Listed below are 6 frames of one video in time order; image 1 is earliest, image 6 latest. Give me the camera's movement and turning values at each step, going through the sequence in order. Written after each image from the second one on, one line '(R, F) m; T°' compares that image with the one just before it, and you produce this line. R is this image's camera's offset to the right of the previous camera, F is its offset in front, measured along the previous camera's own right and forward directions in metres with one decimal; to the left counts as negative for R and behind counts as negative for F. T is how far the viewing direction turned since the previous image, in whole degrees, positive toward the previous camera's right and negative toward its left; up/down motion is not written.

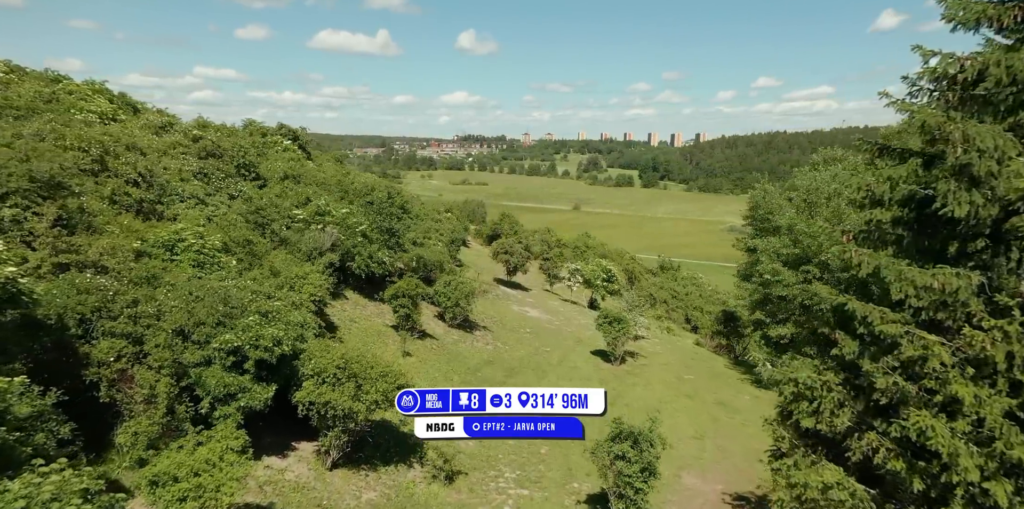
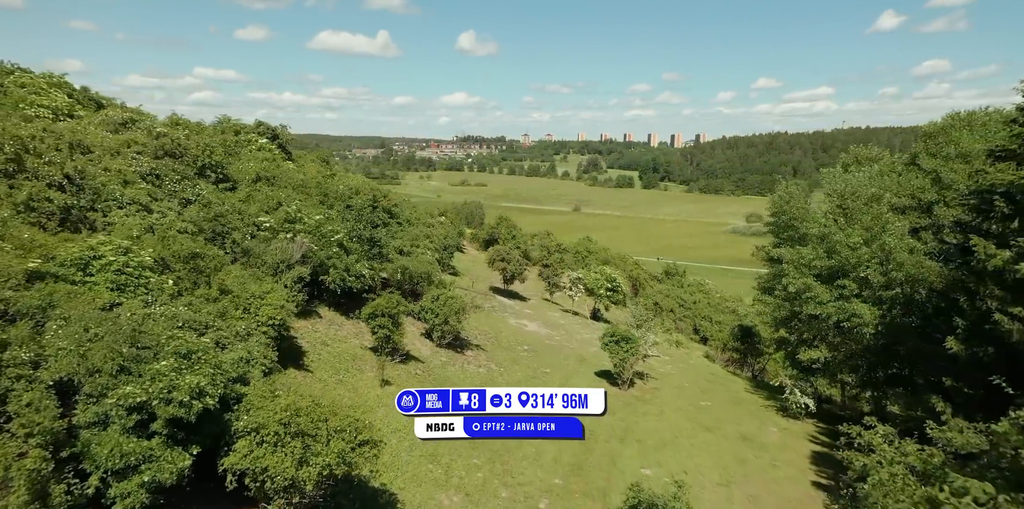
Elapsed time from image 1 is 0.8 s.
(+0.2, +3.5) m; 0°
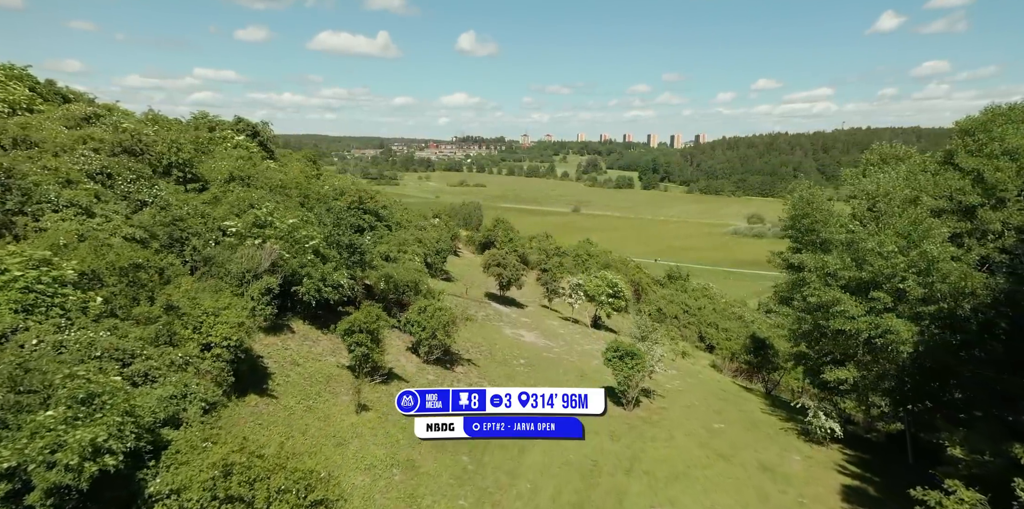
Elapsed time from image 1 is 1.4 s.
(+0.2, +2.7) m; 0°
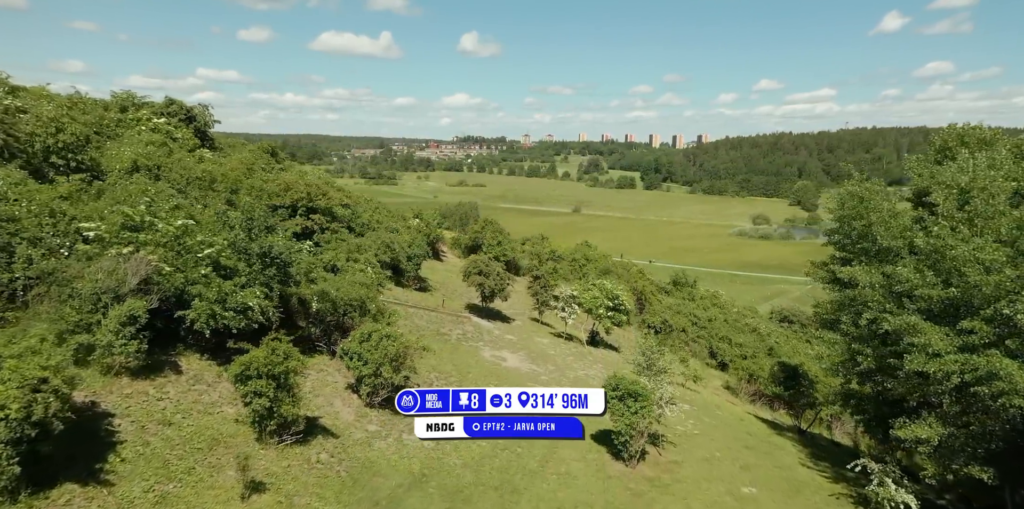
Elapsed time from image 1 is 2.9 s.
(+1.1, +6.3) m; 0°
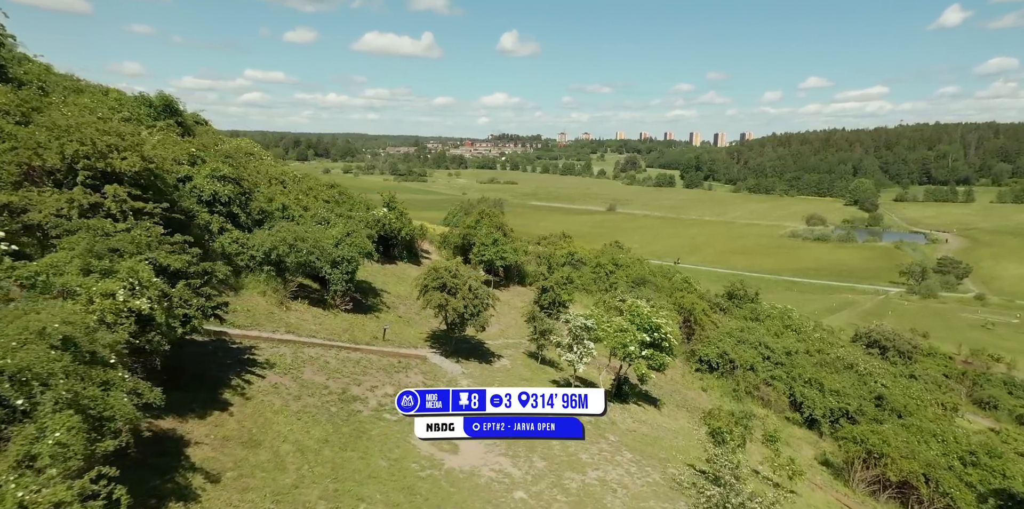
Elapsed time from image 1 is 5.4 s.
(+2.2, +14.7) m; -3°
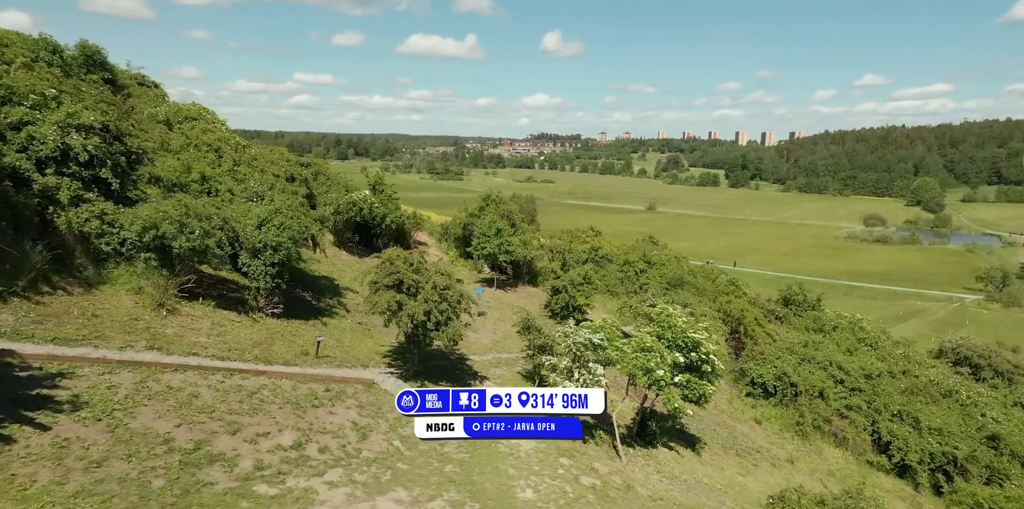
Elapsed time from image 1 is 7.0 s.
(+1.7, +7.5) m; -4°
